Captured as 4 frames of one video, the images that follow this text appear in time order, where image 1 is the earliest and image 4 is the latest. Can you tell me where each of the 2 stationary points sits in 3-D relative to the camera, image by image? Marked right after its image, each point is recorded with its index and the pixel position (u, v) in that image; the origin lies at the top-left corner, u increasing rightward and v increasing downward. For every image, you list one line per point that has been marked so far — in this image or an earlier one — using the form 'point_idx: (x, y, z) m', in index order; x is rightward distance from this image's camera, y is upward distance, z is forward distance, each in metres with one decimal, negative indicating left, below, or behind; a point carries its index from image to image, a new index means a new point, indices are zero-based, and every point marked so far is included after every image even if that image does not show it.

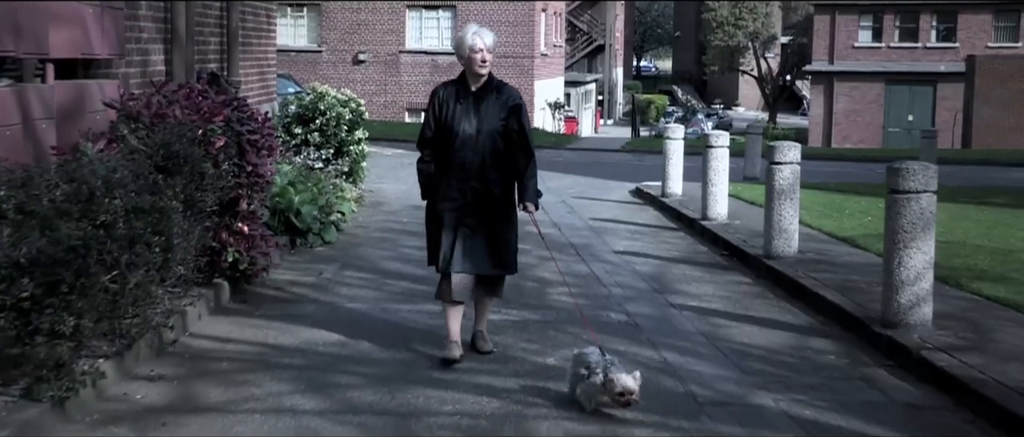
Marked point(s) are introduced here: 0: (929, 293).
0: (+2.7, -0.5, +8.2) m
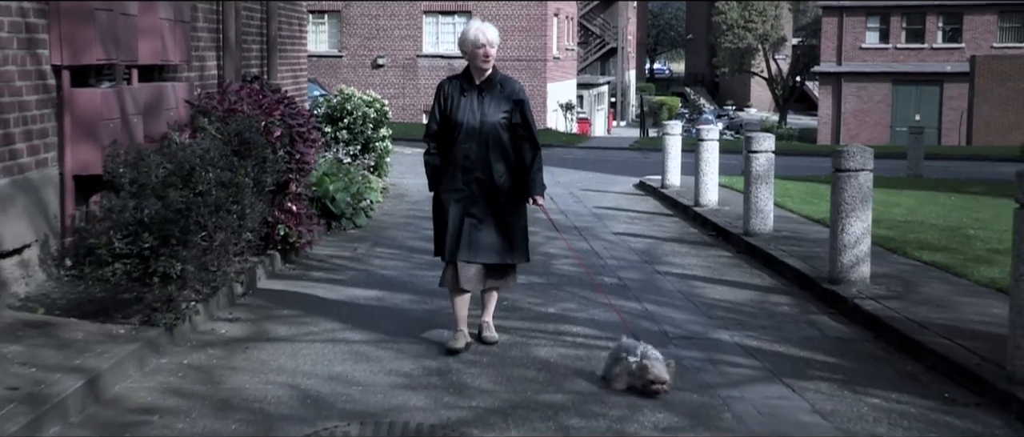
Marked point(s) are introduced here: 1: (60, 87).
0: (+2.8, -0.3, +9.9) m
1: (-3.1, +0.9, +8.6) m
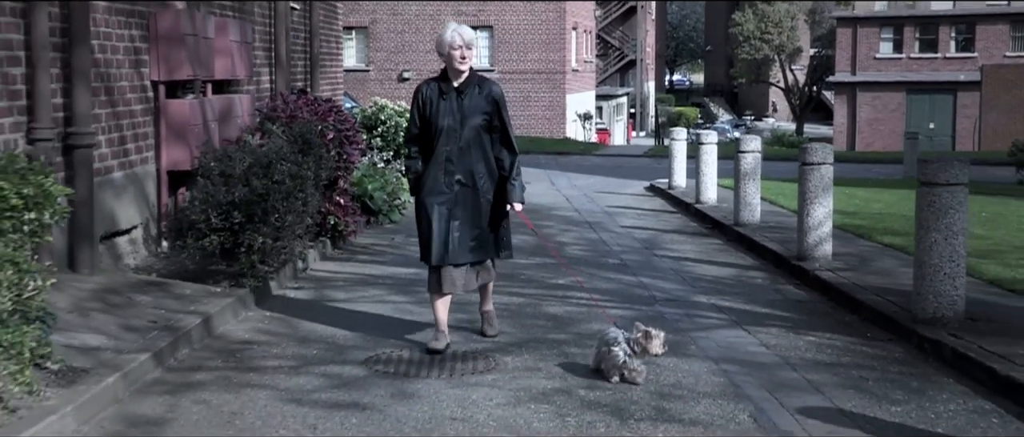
0: (+2.9, -0.2, +11.7) m
1: (-3.0, +1.0, +10.5) m
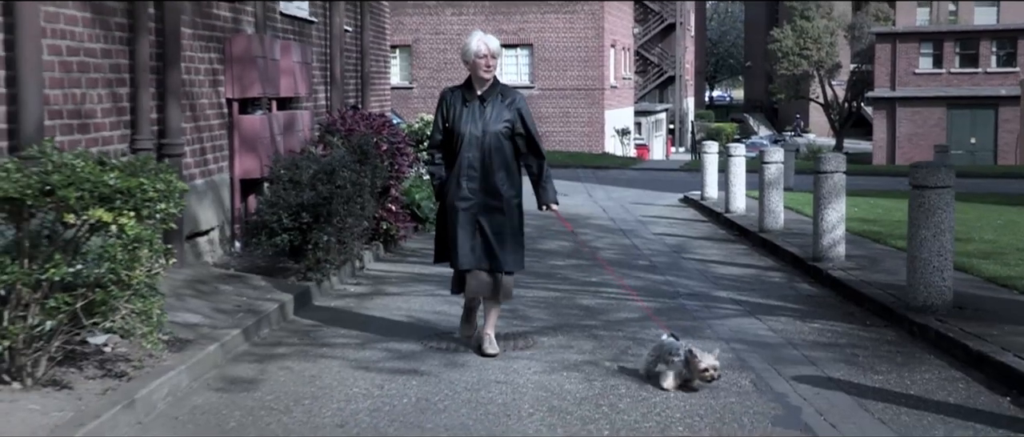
0: (+3.3, -0.2, +12.7) m
1: (-2.6, +1.0, +11.7) m
